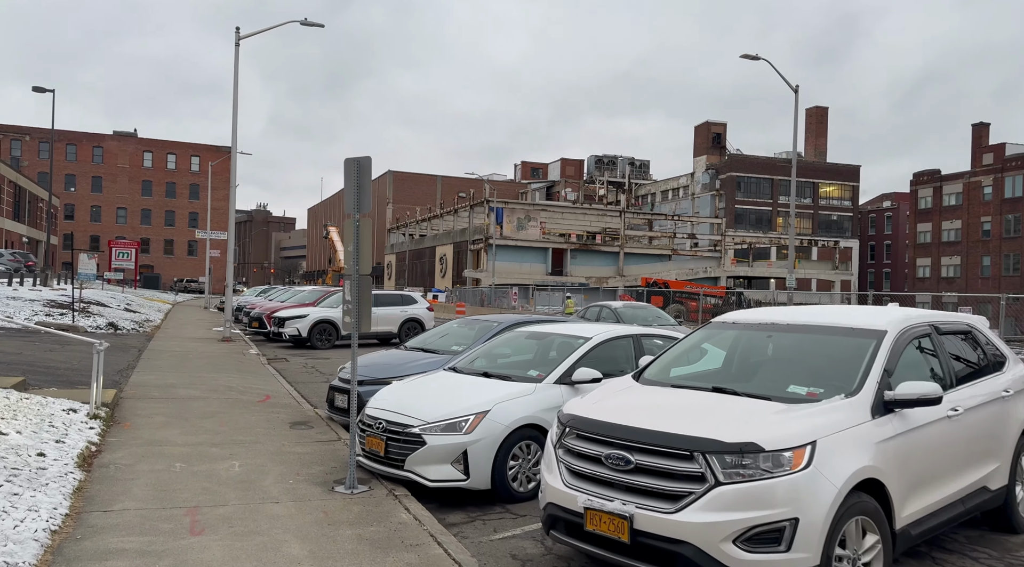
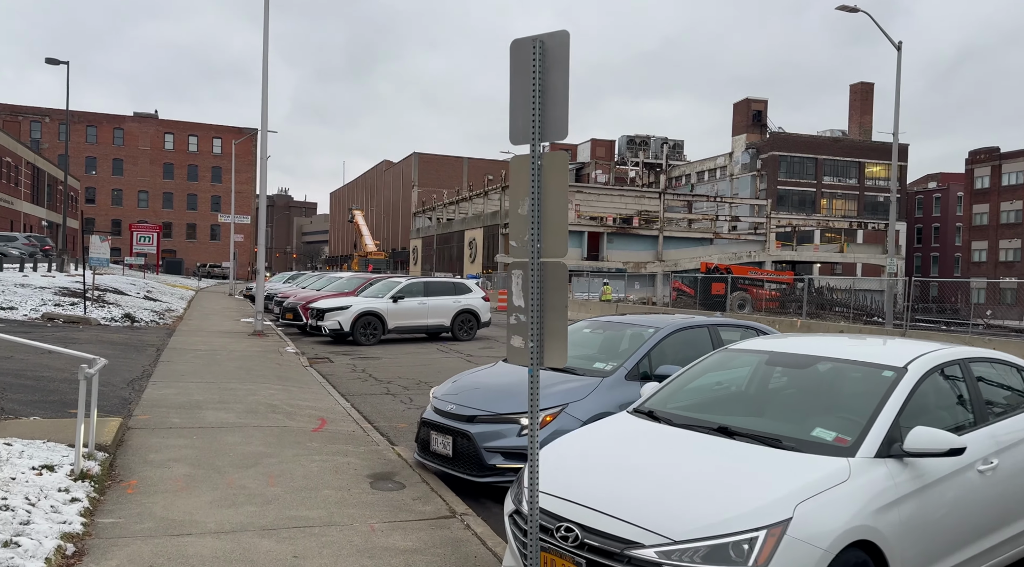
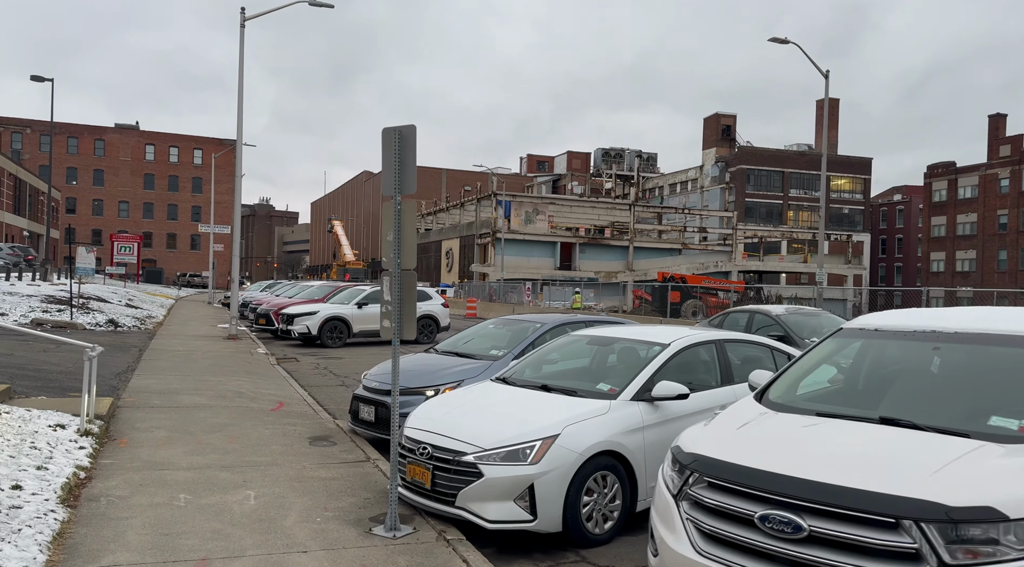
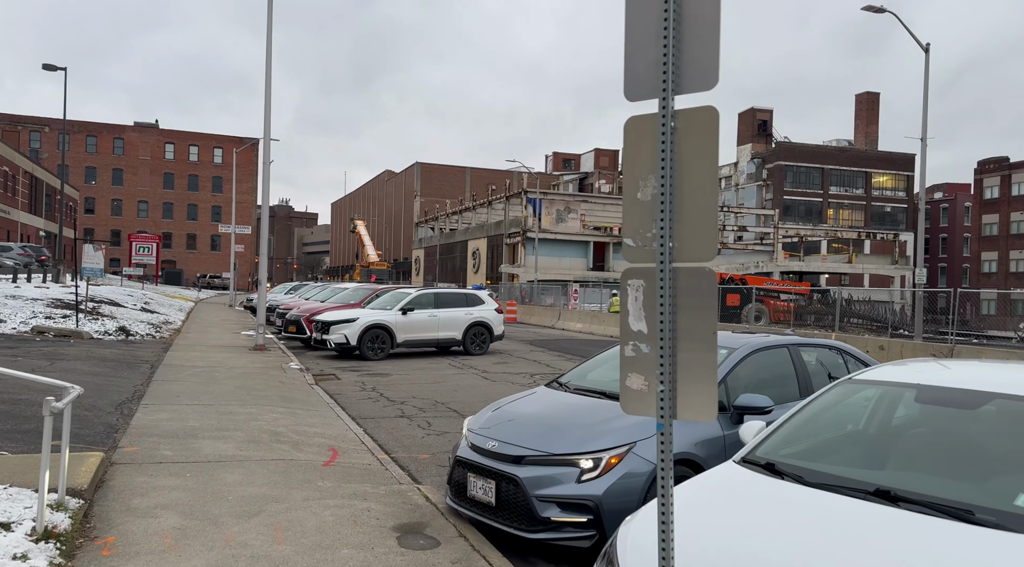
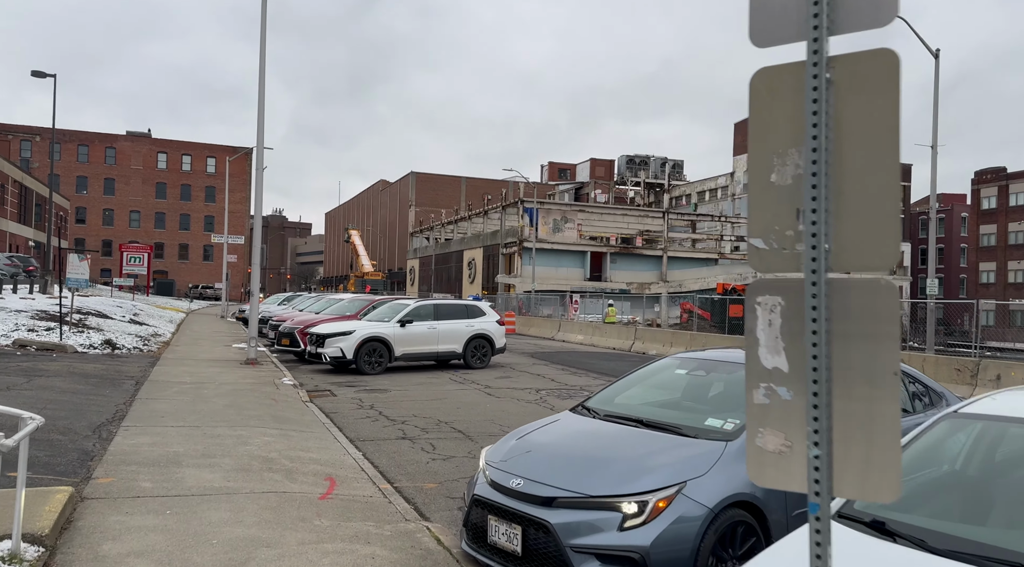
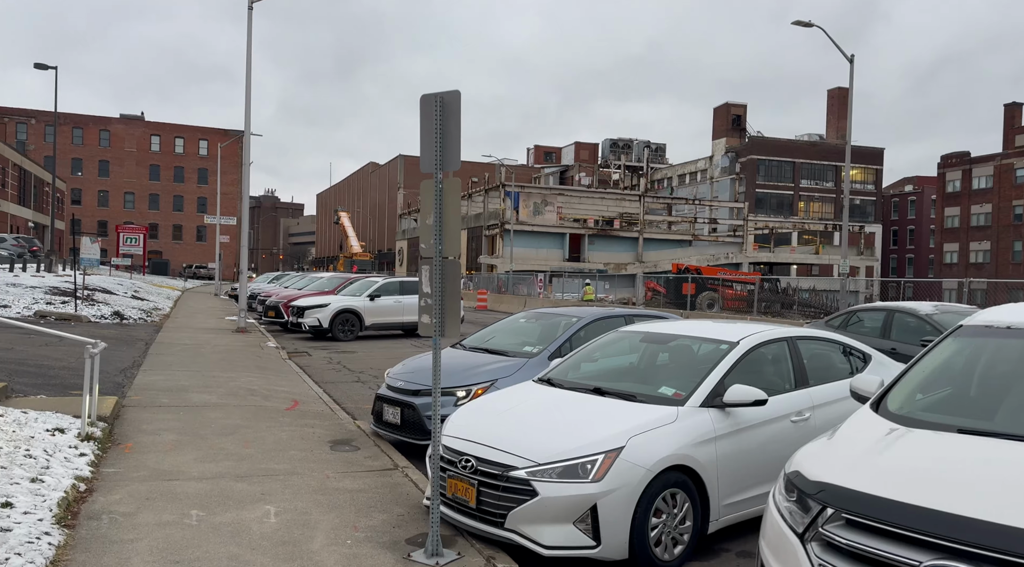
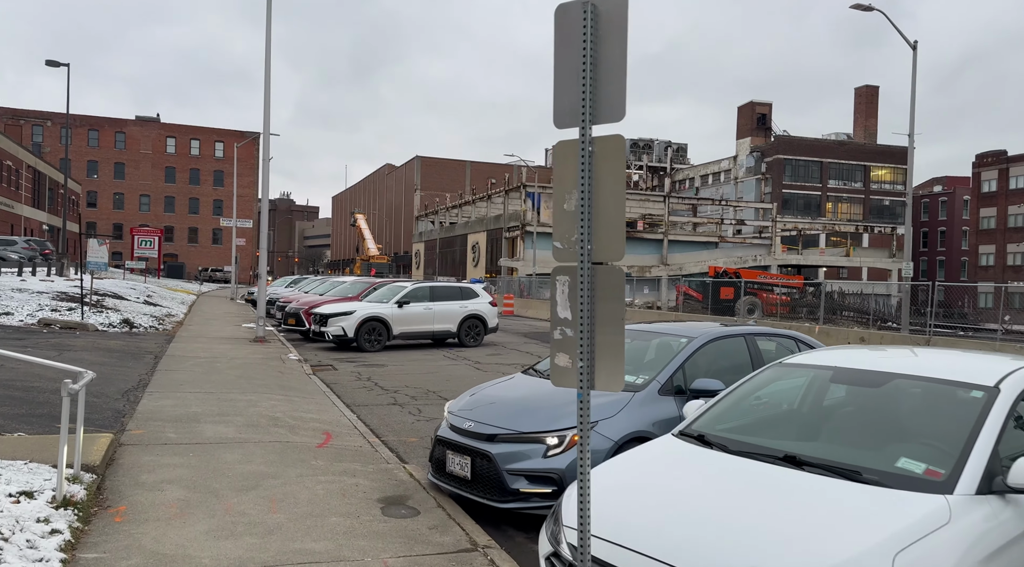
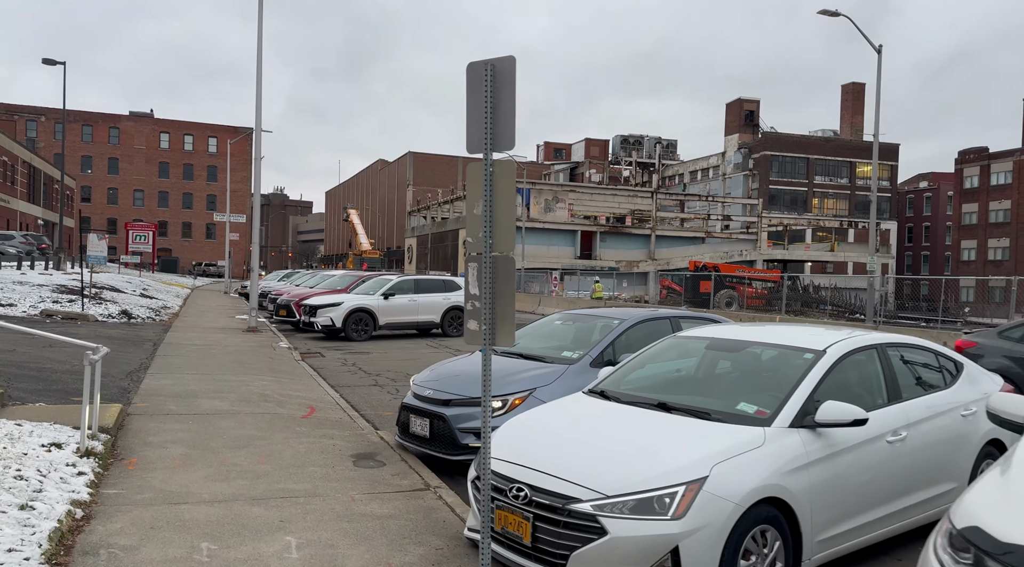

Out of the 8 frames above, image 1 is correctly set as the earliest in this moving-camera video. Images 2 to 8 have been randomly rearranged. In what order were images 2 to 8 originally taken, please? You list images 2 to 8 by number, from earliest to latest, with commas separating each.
3, 6, 8, 2, 7, 4, 5
